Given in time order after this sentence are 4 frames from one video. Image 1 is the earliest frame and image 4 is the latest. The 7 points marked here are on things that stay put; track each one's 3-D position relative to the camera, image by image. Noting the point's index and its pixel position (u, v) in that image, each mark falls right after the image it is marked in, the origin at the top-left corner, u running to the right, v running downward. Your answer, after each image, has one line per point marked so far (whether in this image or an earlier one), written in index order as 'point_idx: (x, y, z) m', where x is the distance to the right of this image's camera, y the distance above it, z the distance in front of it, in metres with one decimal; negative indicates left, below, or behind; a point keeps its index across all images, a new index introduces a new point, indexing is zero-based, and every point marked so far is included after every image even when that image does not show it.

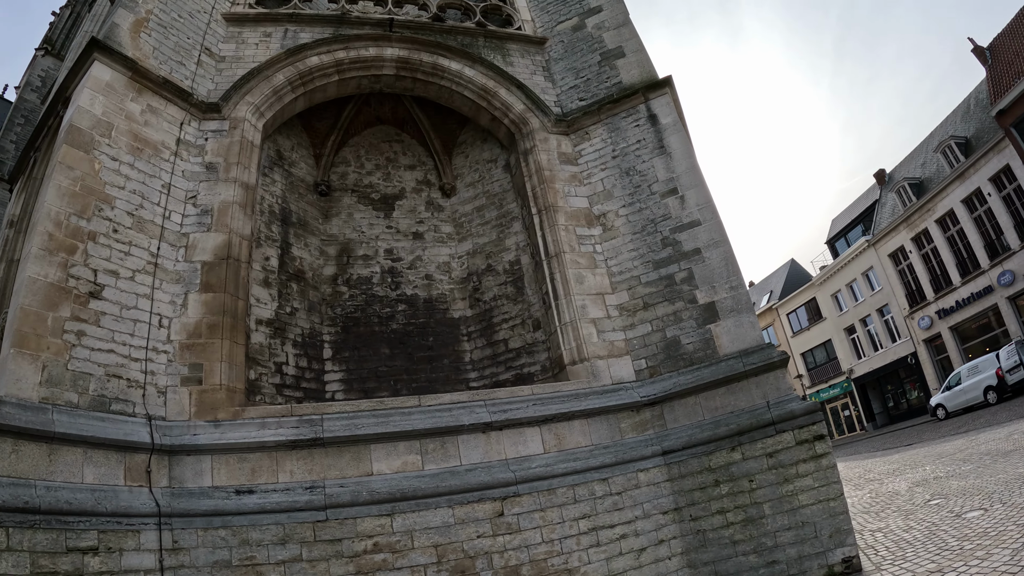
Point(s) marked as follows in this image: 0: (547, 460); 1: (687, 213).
0: (+0.4, -2.0, +6.7) m
1: (+2.3, +1.1, +7.9) m
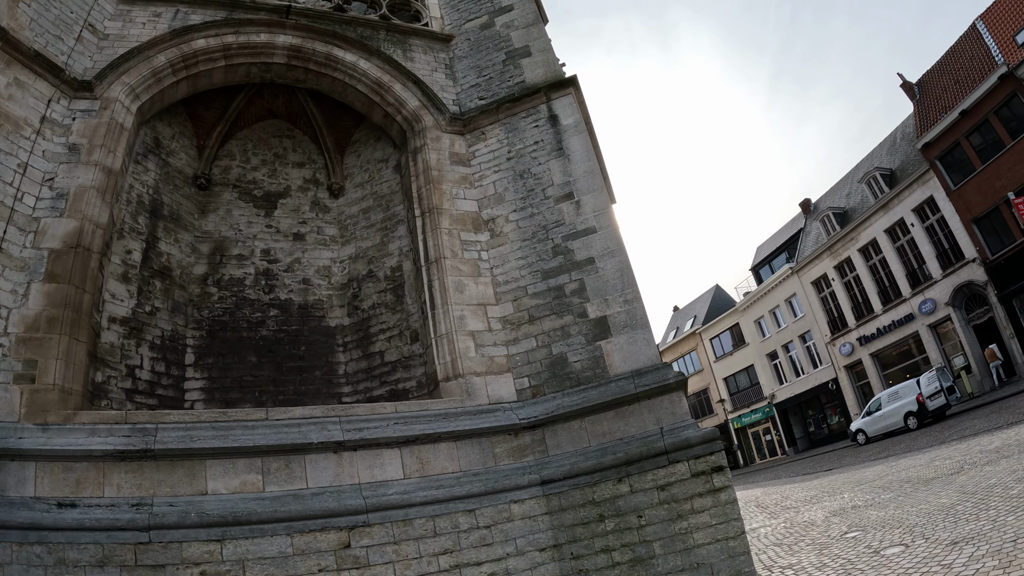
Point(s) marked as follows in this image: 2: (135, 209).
0: (-1.1, -2.1, +6.1) m
1: (+0.9, +0.9, +7.4) m
2: (-4.6, +1.0, +7.0) m
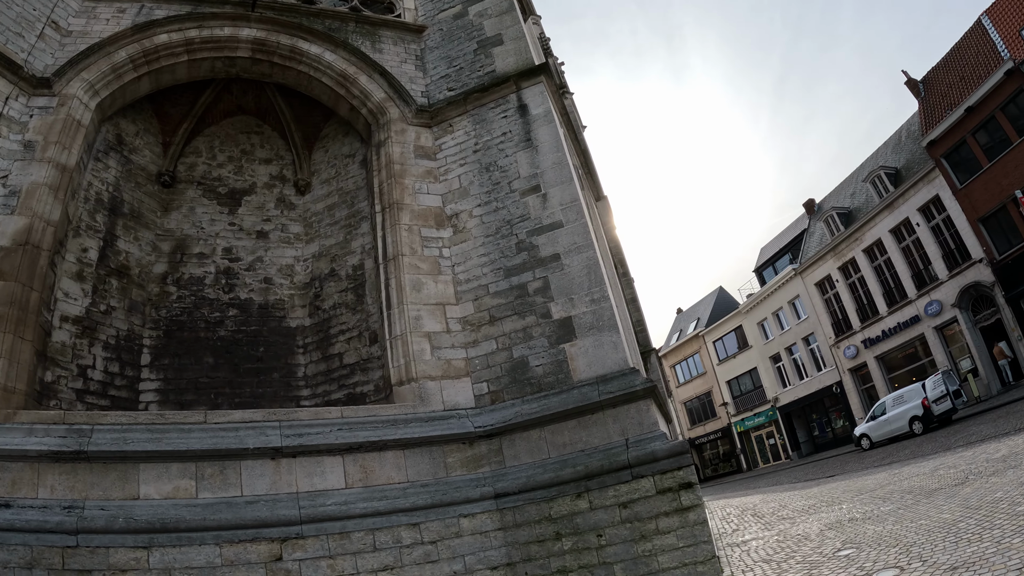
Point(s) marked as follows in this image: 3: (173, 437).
0: (-1.7, -2.1, +5.7) m
1: (+0.4, +0.9, +6.9) m
2: (-5.1, +1.0, +6.9) m
3: (-3.4, -1.5, +5.7) m
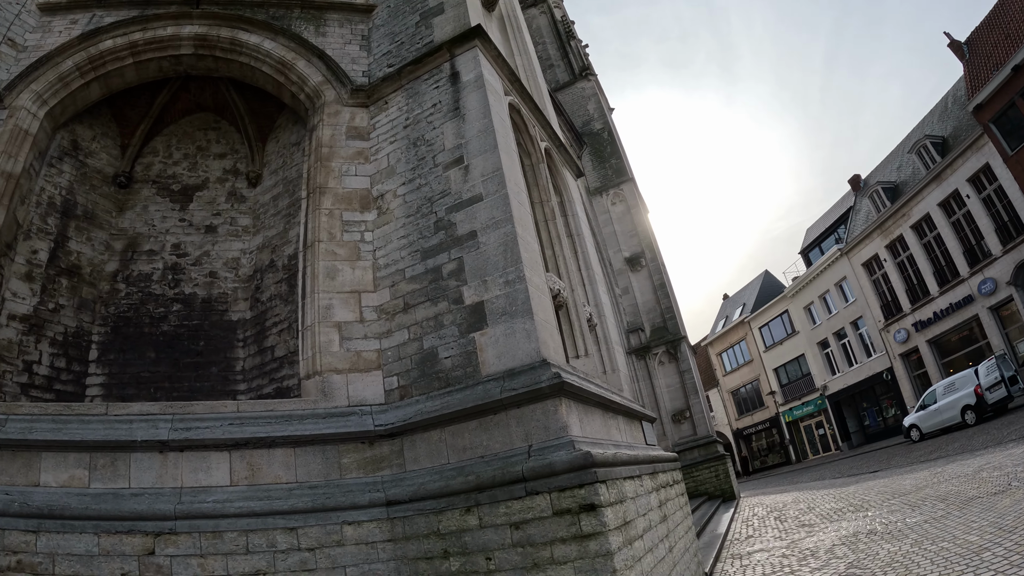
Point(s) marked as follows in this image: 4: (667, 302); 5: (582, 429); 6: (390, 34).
0: (-2.7, -2.0, +5.3) m
1: (-0.5, +1.1, +6.2) m
2: (-5.9, +1.0, +7.1) m
3: (-4.4, -1.4, +5.6) m
4: (+4.3, -0.3, +15.7) m
5: (+0.7, -1.3, +5.2) m
6: (-1.7, +3.5, +7.9) m
